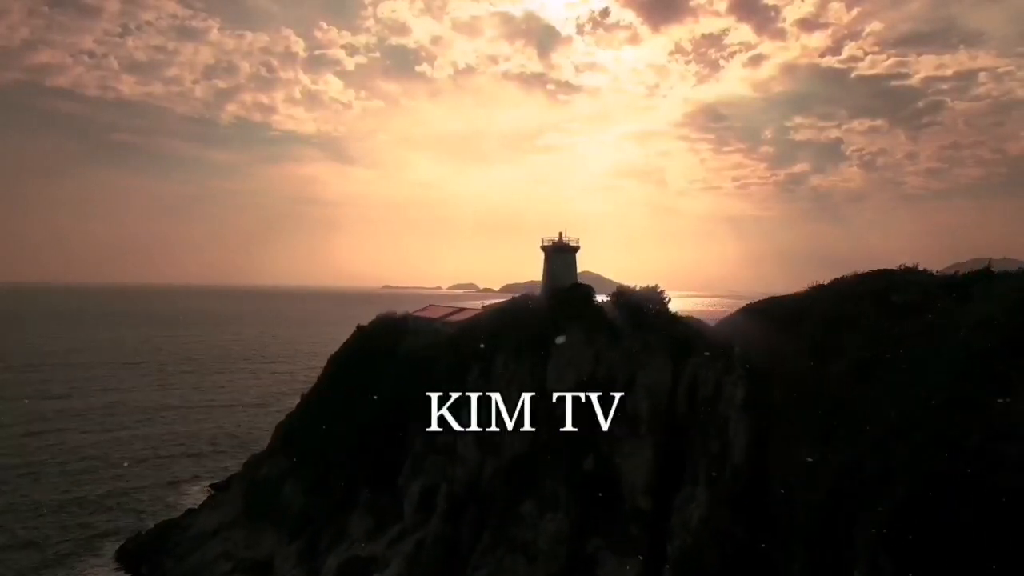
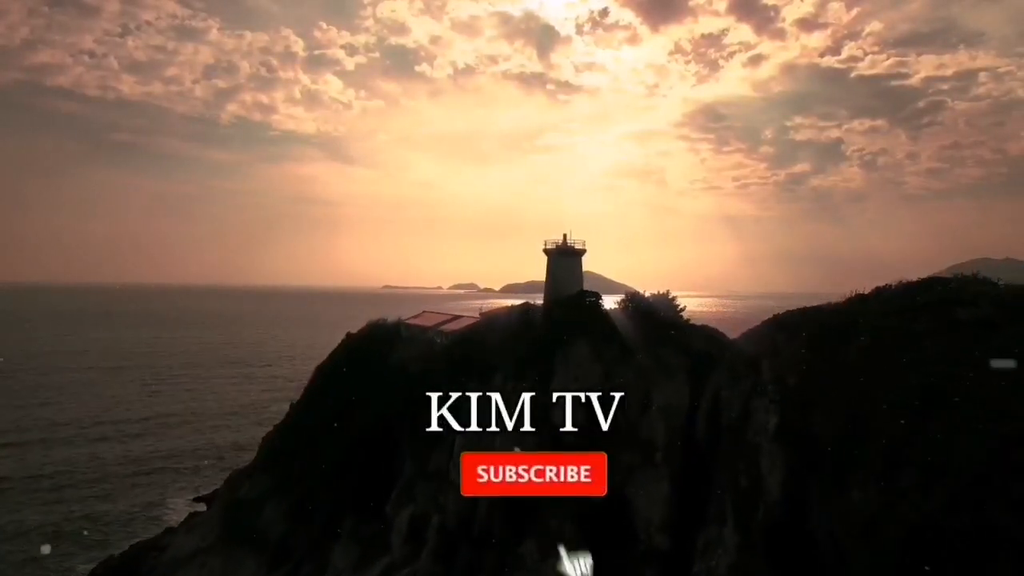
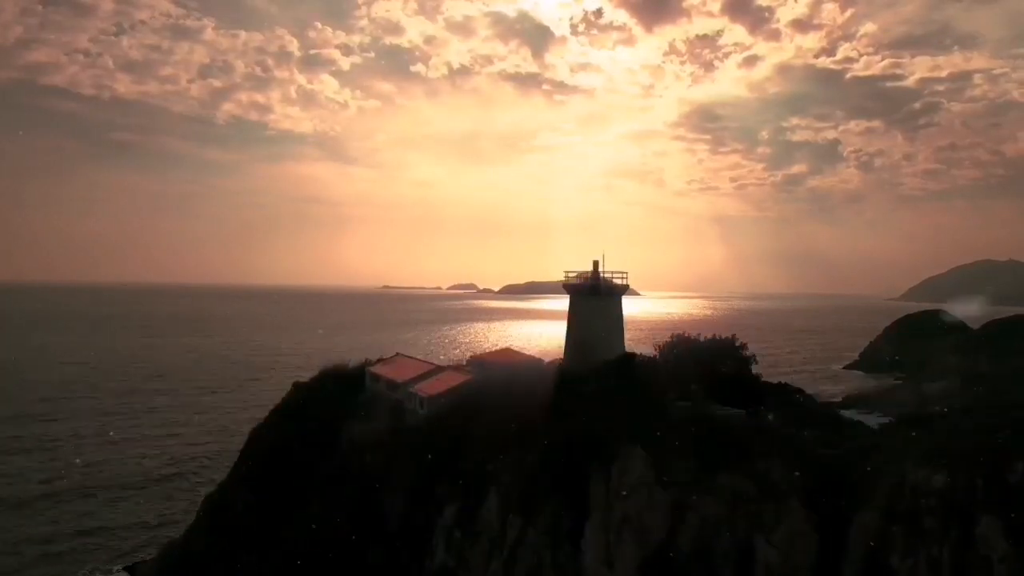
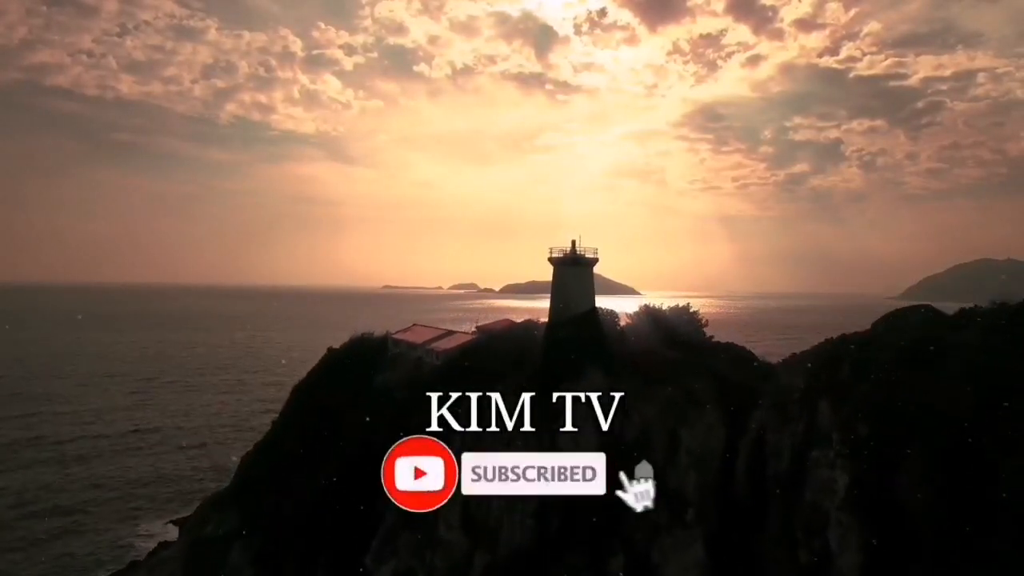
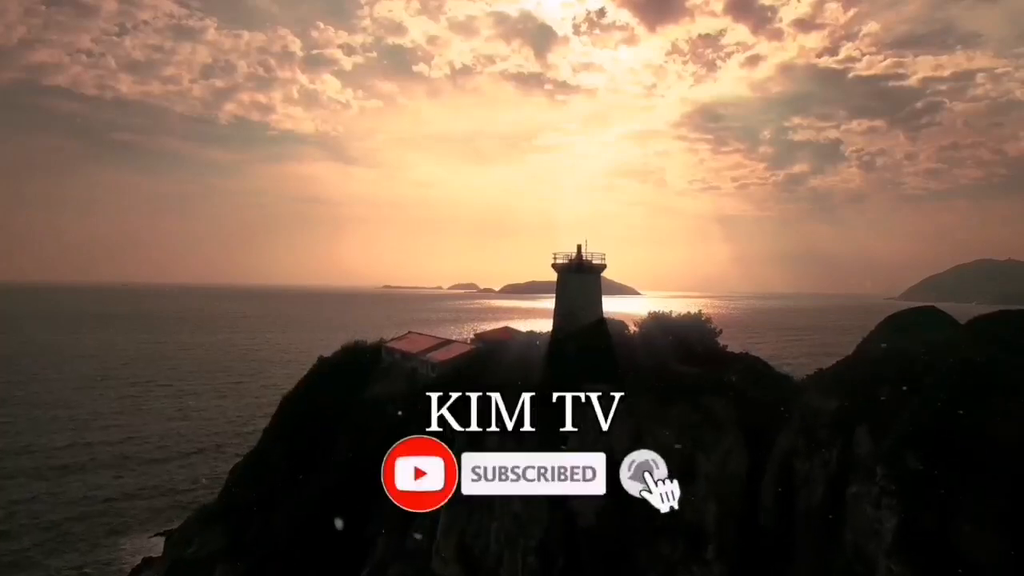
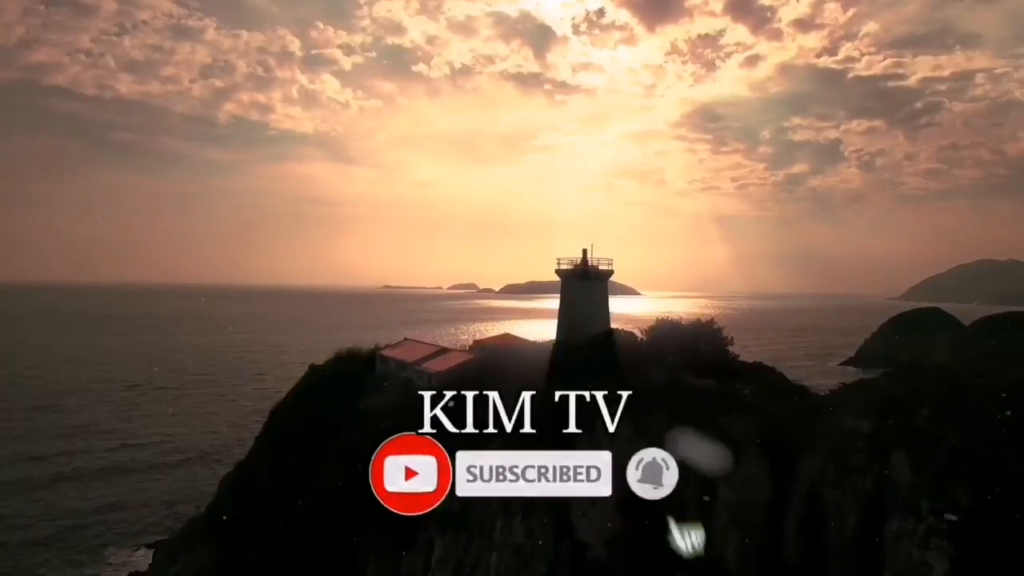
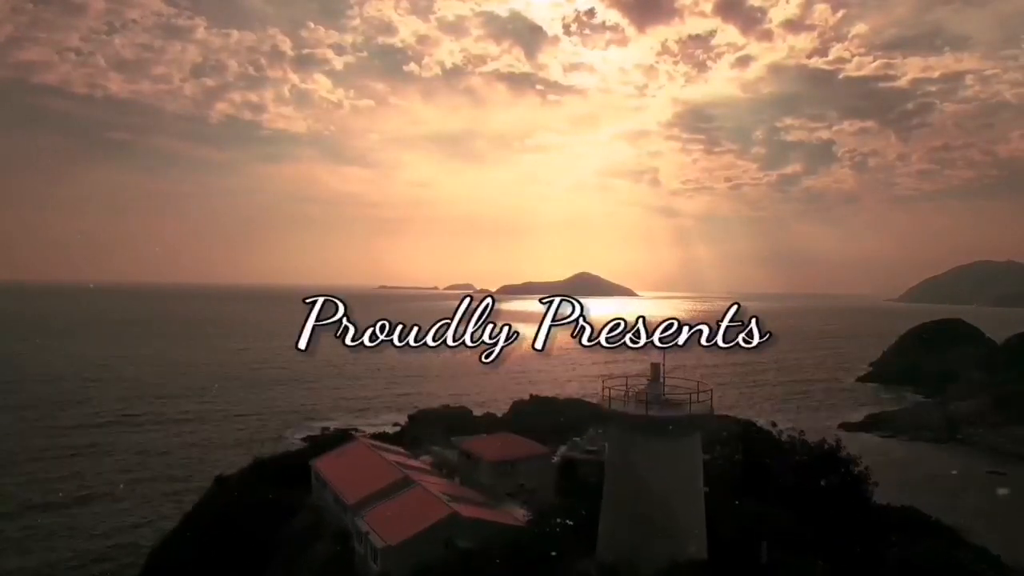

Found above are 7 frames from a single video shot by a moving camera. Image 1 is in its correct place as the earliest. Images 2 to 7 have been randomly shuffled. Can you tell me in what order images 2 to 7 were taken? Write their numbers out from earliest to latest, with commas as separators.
2, 4, 5, 6, 3, 7
